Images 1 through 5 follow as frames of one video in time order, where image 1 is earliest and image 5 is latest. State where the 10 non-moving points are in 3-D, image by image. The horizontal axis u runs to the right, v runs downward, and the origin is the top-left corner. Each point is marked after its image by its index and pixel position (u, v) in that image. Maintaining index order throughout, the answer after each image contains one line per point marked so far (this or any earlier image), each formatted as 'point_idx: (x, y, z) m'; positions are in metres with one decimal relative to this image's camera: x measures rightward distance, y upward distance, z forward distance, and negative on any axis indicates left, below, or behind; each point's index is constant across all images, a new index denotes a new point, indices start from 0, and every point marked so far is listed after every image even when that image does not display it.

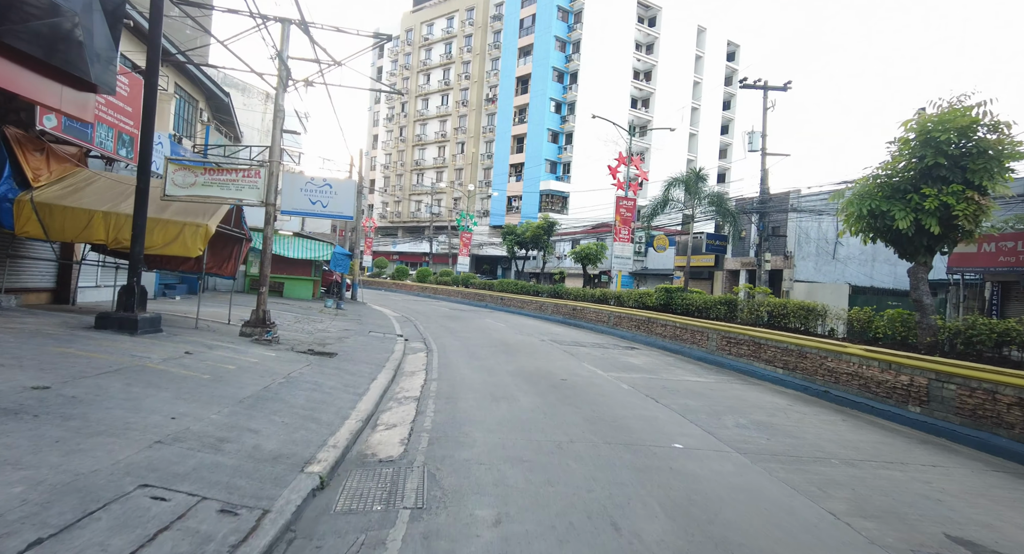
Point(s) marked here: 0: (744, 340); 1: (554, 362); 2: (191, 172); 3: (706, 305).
0: (+5.7, -1.6, +13.7) m
1: (+1.0, -2.0, +13.0) m
2: (-6.3, +2.0, +10.9) m
3: (+5.9, -0.8, +16.9) m
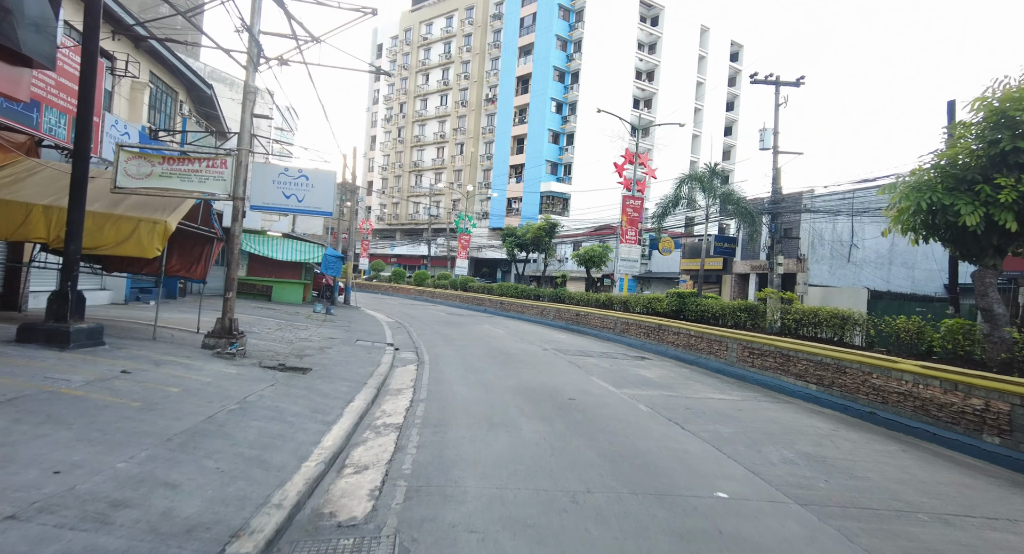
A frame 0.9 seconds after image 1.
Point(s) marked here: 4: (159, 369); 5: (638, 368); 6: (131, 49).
0: (+5.7, -1.7, +12.4) m
1: (+1.0, -2.1, +11.7) m
2: (-6.3, +2.0, +9.6) m
3: (+5.9, -1.0, +15.5) m
4: (-4.6, -1.2, +7.3) m
5: (+3.1, -2.3, +13.9) m
6: (-10.7, +6.4, +15.7) m
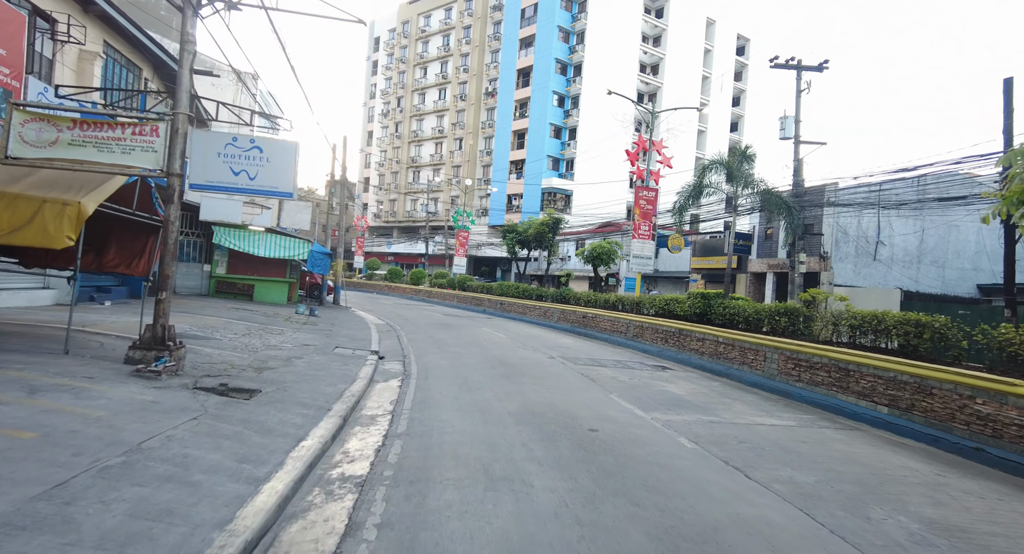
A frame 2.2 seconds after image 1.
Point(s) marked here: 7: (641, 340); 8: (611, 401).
0: (+5.8, -1.6, +10.4) m
1: (+1.1, -2.0, +9.7) m
2: (-6.2, +2.0, +7.5) m
3: (+6.0, -0.9, +13.5) m
4: (-4.6, -1.1, +5.3) m
5: (+3.2, -2.3, +11.9) m
6: (-10.6, +6.5, +13.6) m
7: (+4.2, -2.0, +18.3) m
8: (+1.7, -2.1, +9.3) m
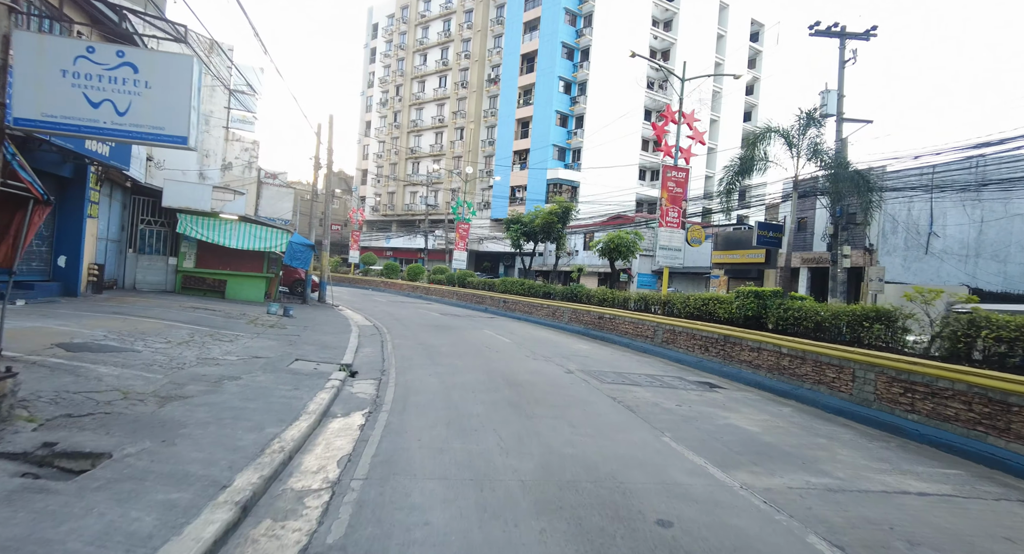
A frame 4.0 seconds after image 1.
0: (+5.9, -1.5, +7.4) m
1: (+1.2, -1.9, +6.7) m
2: (-6.0, +2.1, +4.6) m
3: (+6.1, -0.8, +10.6) m
4: (-4.4, -1.1, +2.3) m
5: (+3.3, -2.1, +8.9) m
6: (-10.4, +6.6, +10.7) m
7: (+4.4, -1.9, +15.3) m
8: (+1.8, -2.0, +6.4) m
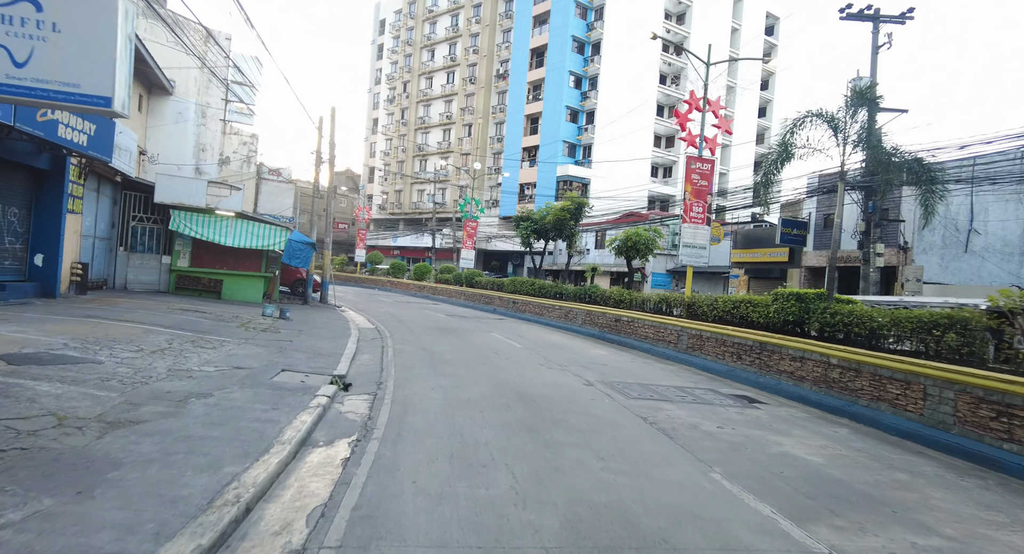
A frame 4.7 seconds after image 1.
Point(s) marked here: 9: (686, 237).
0: (+6.1, -1.5, +6.1) m
1: (+1.4, -2.0, +5.5) m
2: (-5.9, +2.1, +3.4) m
3: (+6.3, -0.8, +9.2) m
4: (-4.3, -1.1, +1.2) m
5: (+3.5, -2.2, +7.6) m
6: (-10.2, +6.6, +9.6) m
7: (+4.7, -1.9, +14.0) m
8: (+2.0, -2.0, +5.1) m
9: (+5.1, +1.2, +16.3) m
